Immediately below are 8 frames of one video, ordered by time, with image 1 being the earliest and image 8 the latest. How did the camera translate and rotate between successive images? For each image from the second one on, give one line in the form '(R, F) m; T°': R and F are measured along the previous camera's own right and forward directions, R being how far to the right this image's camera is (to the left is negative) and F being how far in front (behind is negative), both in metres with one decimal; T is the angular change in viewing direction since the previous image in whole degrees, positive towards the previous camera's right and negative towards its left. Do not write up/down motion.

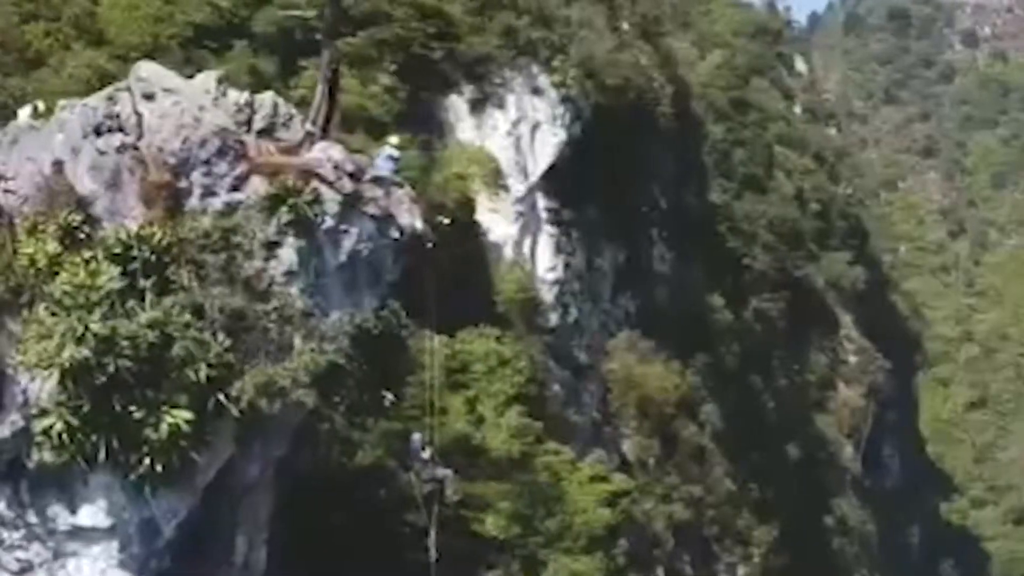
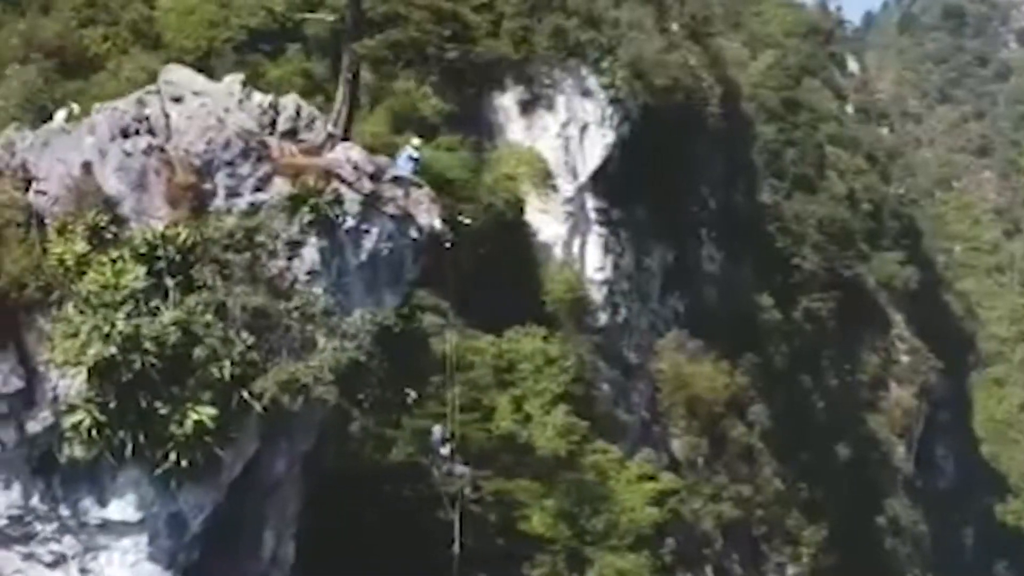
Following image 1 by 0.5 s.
(+0.4, -0.2) m; -2°
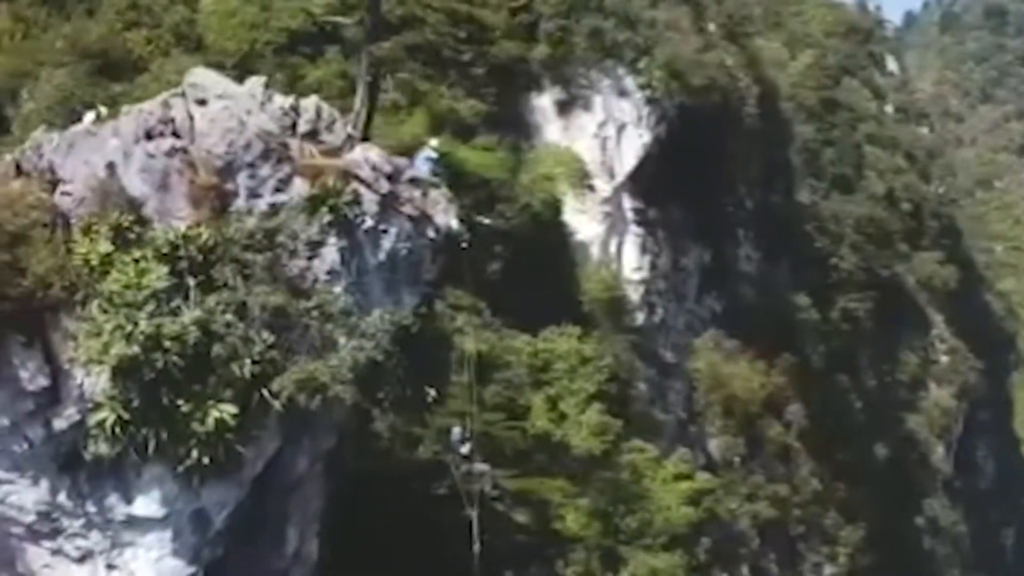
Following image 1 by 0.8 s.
(+0.3, -0.1) m; -2°
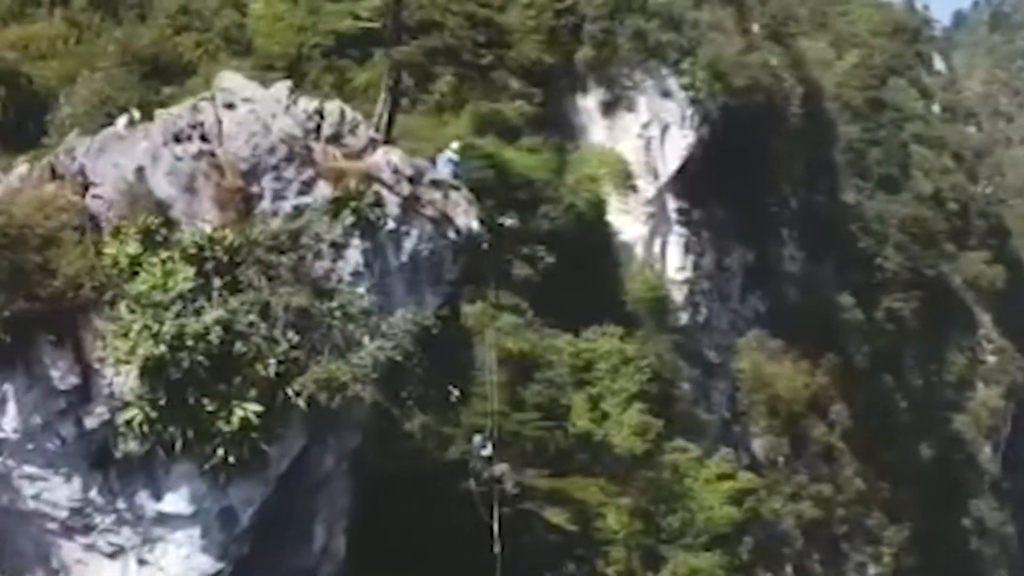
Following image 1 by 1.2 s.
(+0.3, -0.2) m; -2°
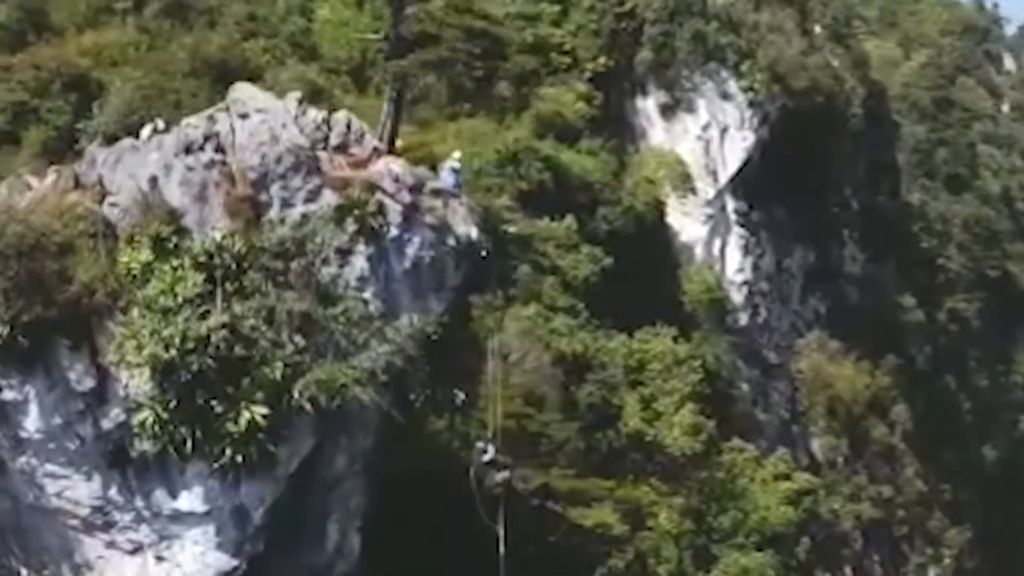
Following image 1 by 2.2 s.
(+0.8, -0.3) m; -4°
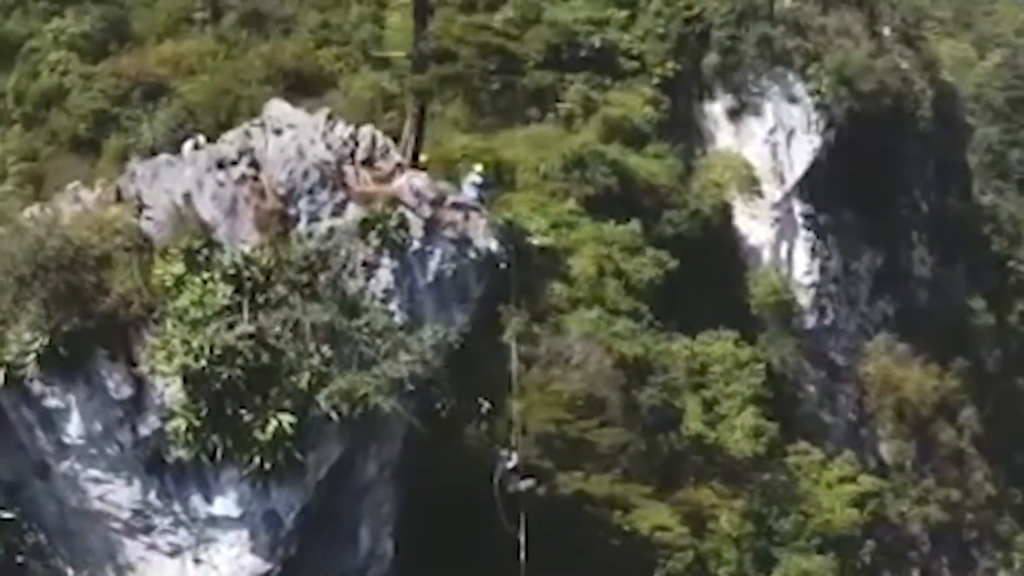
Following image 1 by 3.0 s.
(+0.7, -0.3) m; -4°
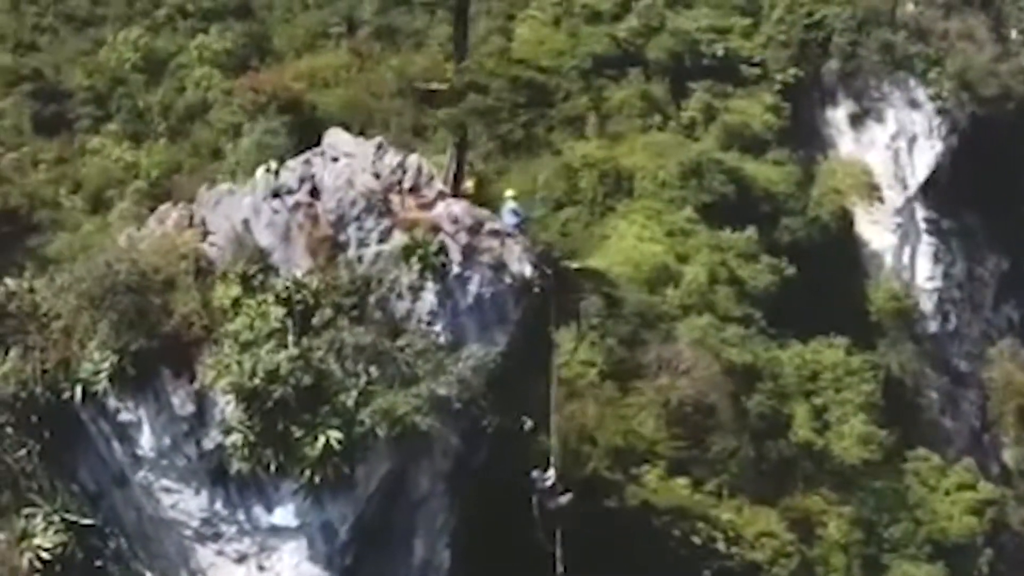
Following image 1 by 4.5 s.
(+1.3, -0.5) m; -6°
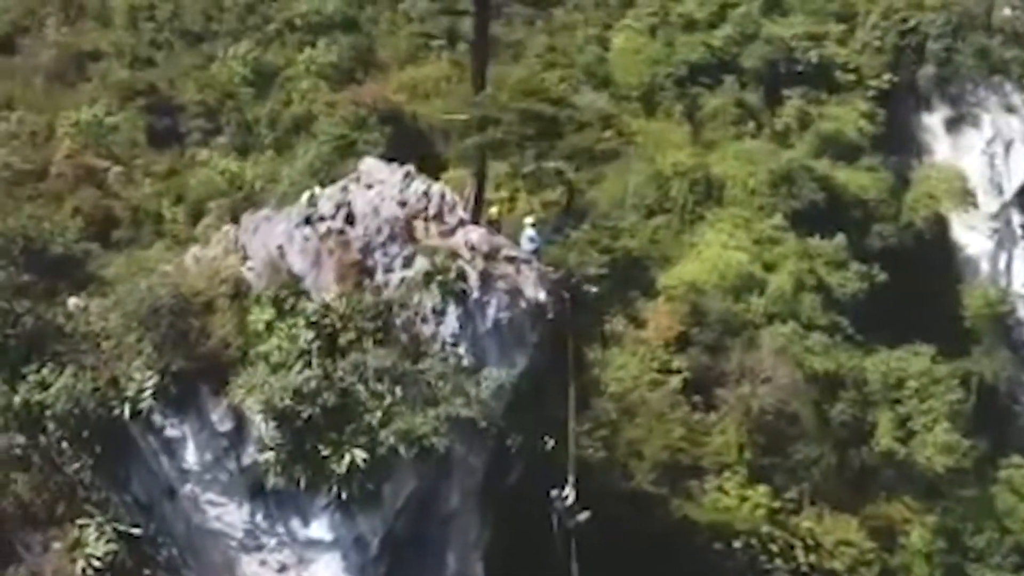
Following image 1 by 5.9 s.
(+1.3, -0.4) m; -6°
